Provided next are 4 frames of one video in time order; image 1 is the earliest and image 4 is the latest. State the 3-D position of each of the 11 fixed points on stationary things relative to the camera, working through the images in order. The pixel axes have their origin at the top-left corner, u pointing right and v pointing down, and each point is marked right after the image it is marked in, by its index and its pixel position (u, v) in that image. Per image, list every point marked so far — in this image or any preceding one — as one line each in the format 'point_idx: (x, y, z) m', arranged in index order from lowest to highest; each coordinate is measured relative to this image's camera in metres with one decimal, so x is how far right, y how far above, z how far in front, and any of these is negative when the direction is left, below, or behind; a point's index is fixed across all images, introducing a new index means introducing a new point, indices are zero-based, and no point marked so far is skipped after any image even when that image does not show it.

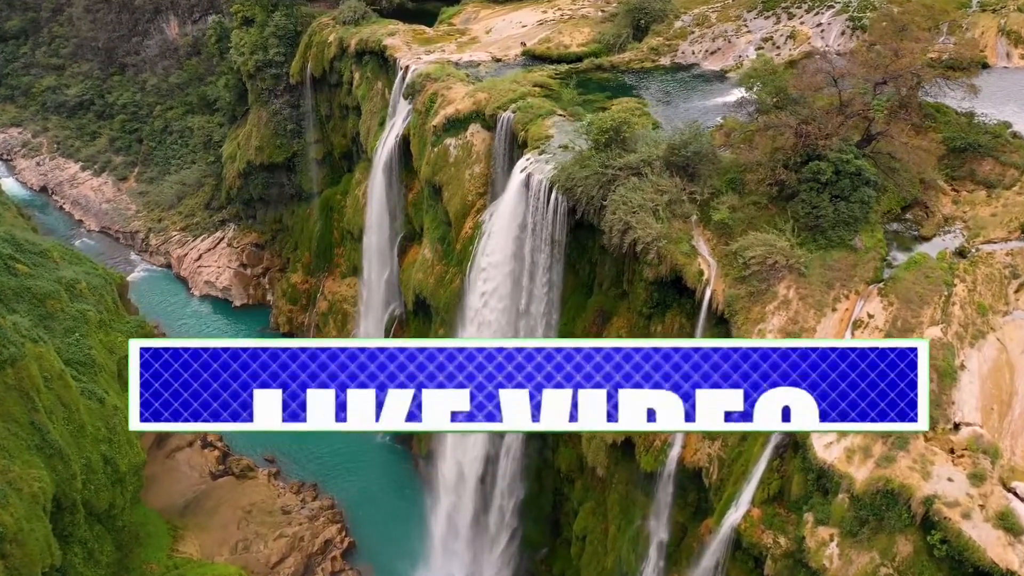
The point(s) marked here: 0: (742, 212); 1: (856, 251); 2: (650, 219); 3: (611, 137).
0: (+5.0, +1.7, +17.4) m
1: (+7.1, +0.8, +16.4) m
2: (+3.0, +1.5, +17.2) m
3: (+2.4, +3.6, +19.0) m
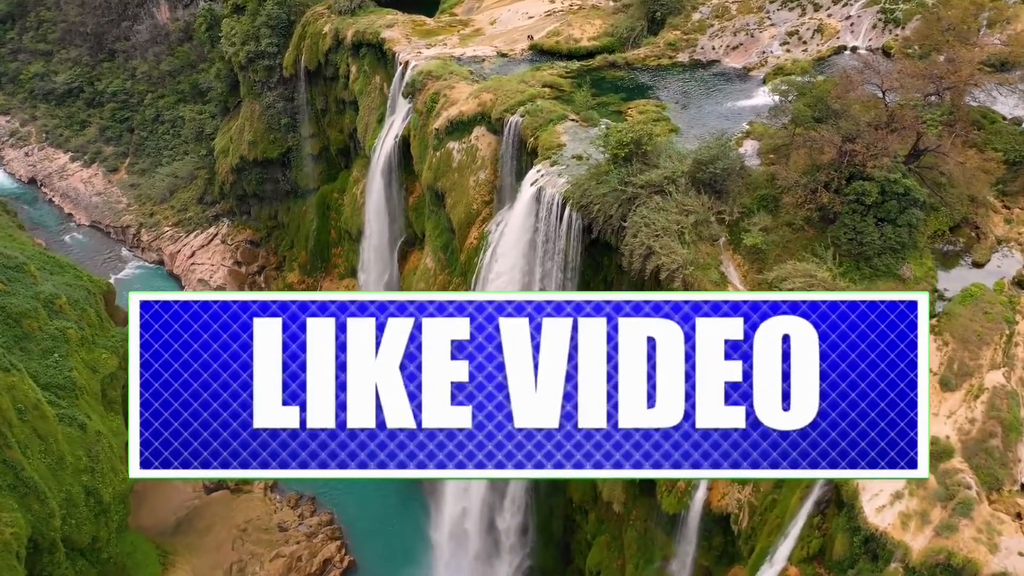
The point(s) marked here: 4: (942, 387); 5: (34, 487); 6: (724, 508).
0: (+5.2, +1.1, +15.8) m
1: (+7.3, +0.1, +14.8) m
2: (+3.2, +0.9, +15.6) m
3: (+2.6, +3.0, +17.3) m
4: (+7.3, -1.7, +13.6) m
5: (-11.2, -4.7, +18.8) m
6: (+4.2, -4.4, +15.8) m
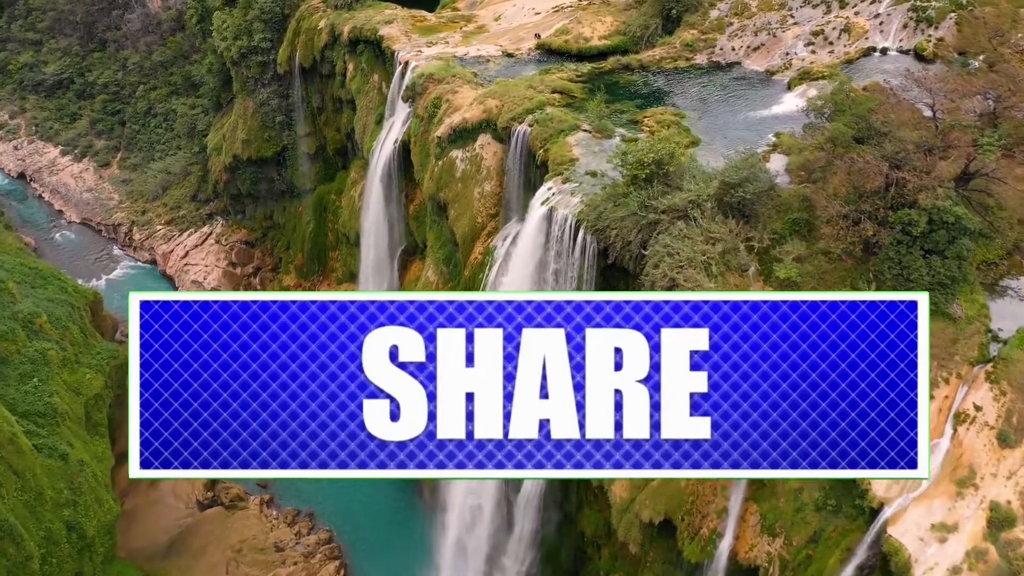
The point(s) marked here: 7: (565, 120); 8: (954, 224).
0: (+5.4, +0.4, +14.4) m
1: (+7.5, -0.6, +13.5) m
2: (+3.4, +0.2, +14.2) m
3: (+2.8, +2.3, +15.9) m
4: (+7.5, -2.4, +12.3) m
5: (-11.0, -5.3, +17.5) m
6: (+4.4, -5.0, +14.6) m
7: (+1.3, +4.2, +19.8) m
8: (+7.7, +1.1, +13.8) m
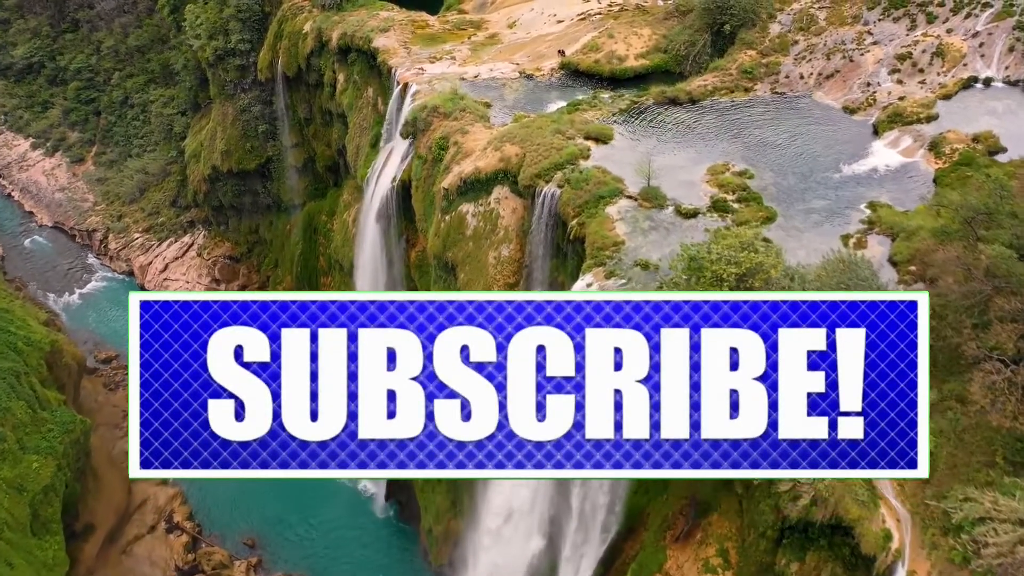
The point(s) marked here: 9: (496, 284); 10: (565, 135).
0: (+5.9, -1.9, +10.8) m
1: (+8.0, -2.9, +9.9) m
2: (+3.9, -2.1, +10.6) m
3: (+3.3, +0.1, +12.2) m
4: (+8.1, -4.8, +8.8) m
5: (-10.5, -7.4, +14.2) m
6: (+5.0, -7.3, +11.2) m
7: (+1.8, +2.1, +15.9) m
8: (+8.2, -1.3, +10.1) m
9: (-0.3, 0.0, +17.3) m
10: (+1.2, +3.5, +17.8) m
